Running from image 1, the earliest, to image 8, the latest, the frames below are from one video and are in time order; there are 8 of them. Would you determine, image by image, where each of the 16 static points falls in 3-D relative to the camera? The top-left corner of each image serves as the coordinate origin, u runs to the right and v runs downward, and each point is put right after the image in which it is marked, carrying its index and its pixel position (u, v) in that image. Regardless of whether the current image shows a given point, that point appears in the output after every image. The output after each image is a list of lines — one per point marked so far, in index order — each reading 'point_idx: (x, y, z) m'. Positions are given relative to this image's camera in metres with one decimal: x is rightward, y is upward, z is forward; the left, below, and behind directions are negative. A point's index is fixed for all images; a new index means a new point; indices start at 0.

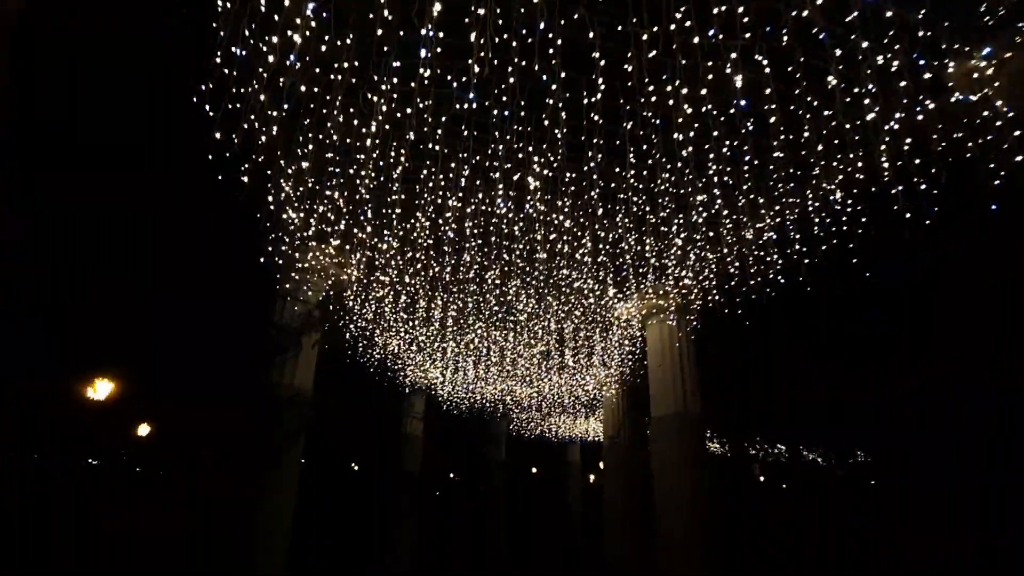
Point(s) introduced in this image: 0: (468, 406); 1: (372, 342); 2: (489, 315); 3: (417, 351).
0: (-1.4, -3.8, +17.0) m
1: (-2.8, -1.2, +10.9) m
2: (-0.4, -0.6, +9.6) m
3: (-2.1, -1.4, +11.7) m
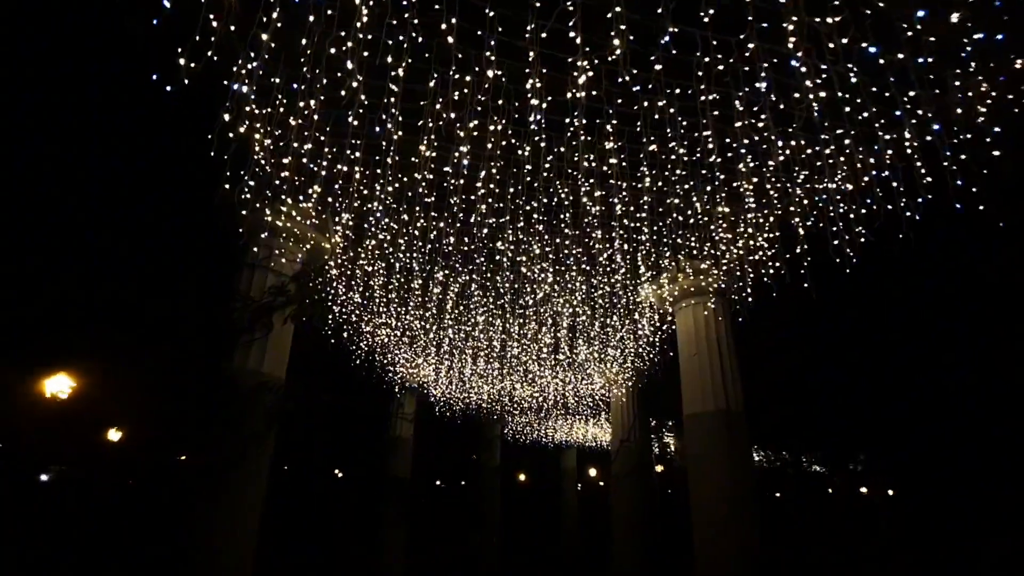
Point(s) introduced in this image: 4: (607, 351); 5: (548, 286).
0: (-1.5, -3.5, +15.6) m
1: (-2.7, -0.9, +9.6) m
2: (-0.3, -0.3, +8.4) m
3: (-2.0, -1.1, +10.4) m
4: (+1.8, -1.3, +10.4) m
5: (+0.5, 0.0, +7.5) m
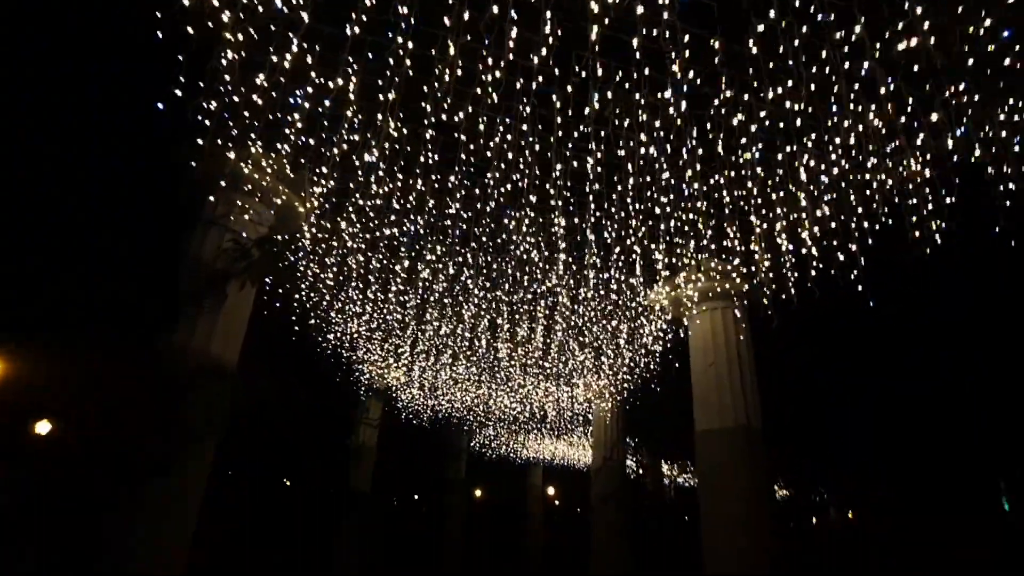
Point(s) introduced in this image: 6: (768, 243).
0: (-2.2, -3.5, +14.5) m
1: (-2.9, -0.6, +8.4) m
2: (-0.3, -0.1, +7.4) m
3: (-2.3, -0.9, +9.3) m
4: (+1.5, -1.4, +9.5) m
5: (+0.5, +0.1, +6.5) m
6: (+2.6, +0.5, +5.5) m
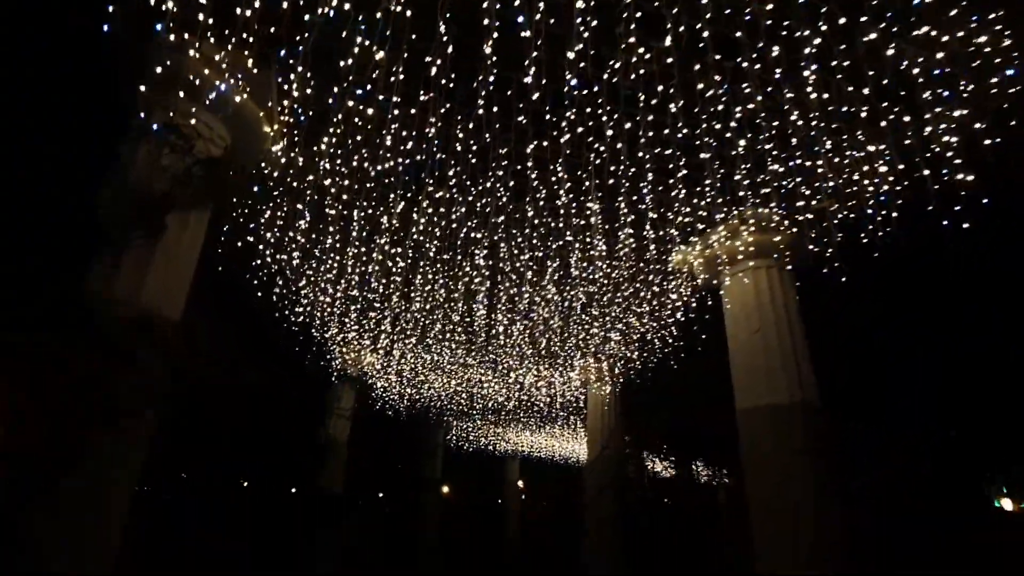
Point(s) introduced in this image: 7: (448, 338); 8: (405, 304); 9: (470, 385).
0: (-2.6, -2.9, +13.2) m
1: (-2.8, -0.1, +7.1) m
2: (-0.2, +0.4, +6.3) m
3: (-2.3, -0.4, +8.0) m
4: (+1.4, -0.9, +8.5) m
5: (+0.7, +0.6, +5.5) m
6: (+2.9, +0.9, +4.6) m
7: (-1.2, -0.9, +9.2) m
8: (-1.6, -0.2, +7.7) m
9: (-1.0, -2.2, +11.7) m
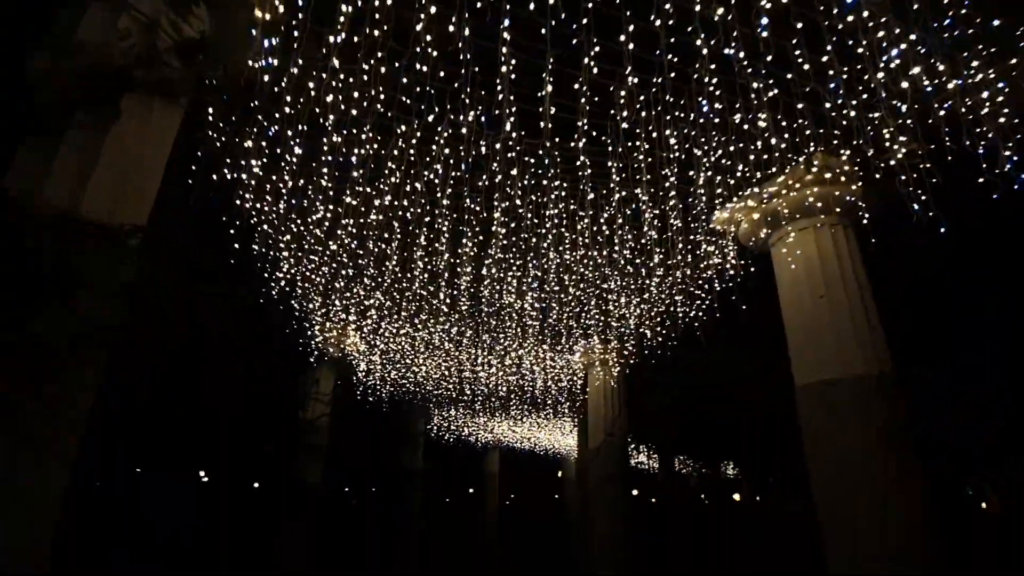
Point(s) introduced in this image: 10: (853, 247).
0: (-2.7, -2.4, +12.2) m
1: (-2.6, +0.4, +6.1) m
2: (+0.1, +0.8, +5.4) m
3: (-2.1, +0.1, +7.0) m
4: (+1.6, -0.4, +7.7) m
5: (+1.0, +1.0, +4.6) m
6: (+3.2, +1.3, +3.9) m
7: (-1.1, -0.4, +8.2) m
8: (-1.4, +0.3, +6.7) m
9: (-1.0, -1.7, +10.8) m
10: (+3.3, +0.4, +5.1) m
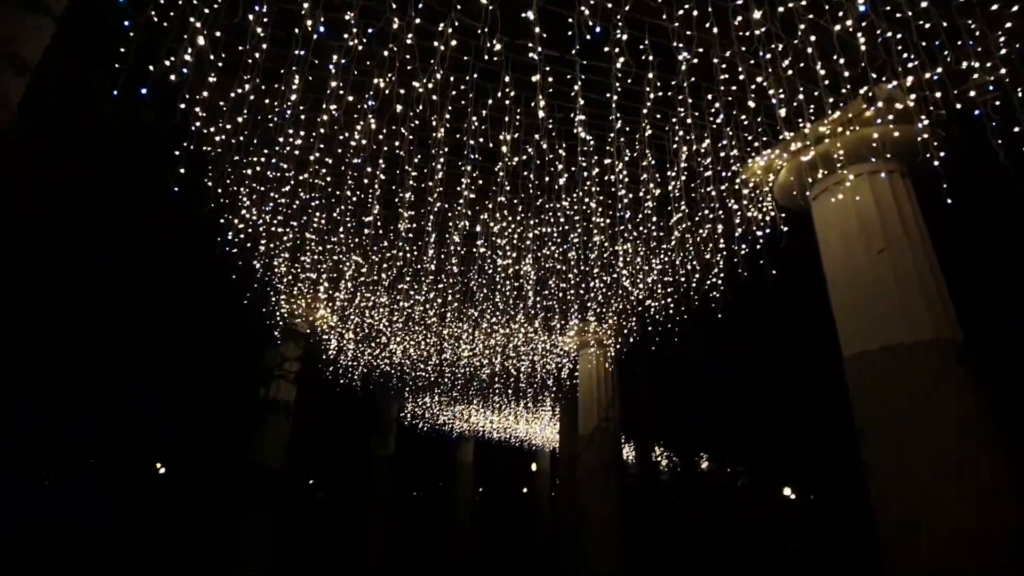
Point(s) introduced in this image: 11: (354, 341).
0: (-3.1, -1.8, +11.3) m
1: (-2.6, +0.9, +5.1) m
2: (+0.1, +1.3, +4.5) m
3: (-2.1, +0.6, +6.1) m
4: (+1.5, 0.0, +7.0) m
5: (+1.1, +1.5, +3.9) m
6: (+3.4, +1.7, +3.2) m
7: (-1.2, +0.1, +7.4) m
8: (-1.4, +0.7, +5.8) m
9: (-1.3, -1.1, +10.0) m
10: (+3.4, +0.8, +4.4) m
11: (-2.9, -0.9, +9.5) m
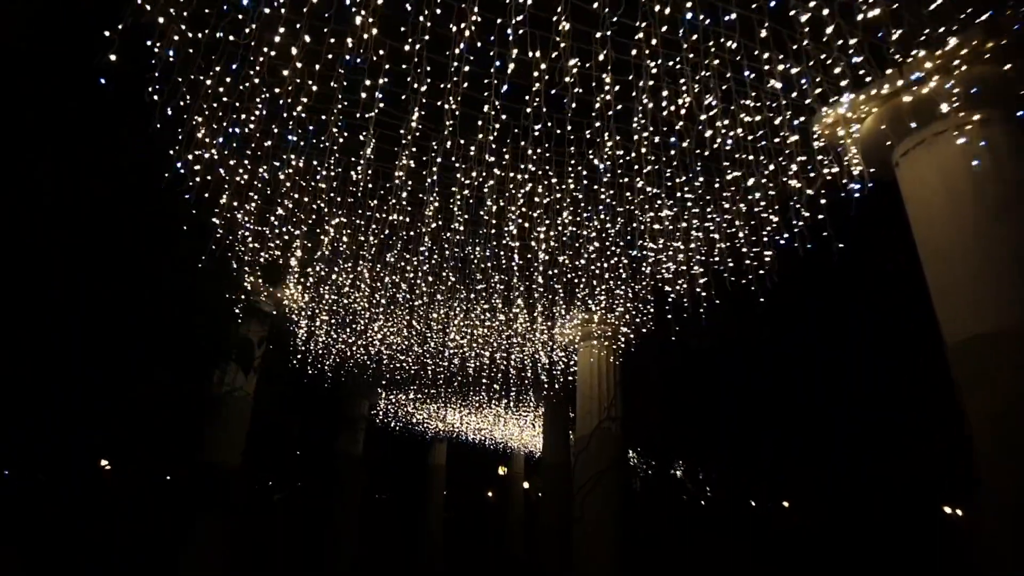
0: (-3.3, -1.4, +10.1) m
1: (-2.4, +1.3, +4.0) m
2: (+0.4, +1.6, +3.6) m
3: (-2.0, +1.0, +5.0) m
4: (+1.6, +0.2, +6.1) m
5: (+1.4, +1.7, +3.0) m
6: (+3.8, +1.9, +2.4) m
7: (-1.1, +0.5, +6.3) m
8: (-1.2, +1.1, +4.8) m
9: (-1.4, -0.8, +8.9) m
10: (+3.7, +0.9, +3.7) m
11: (-2.9, -0.6, +8.4) m
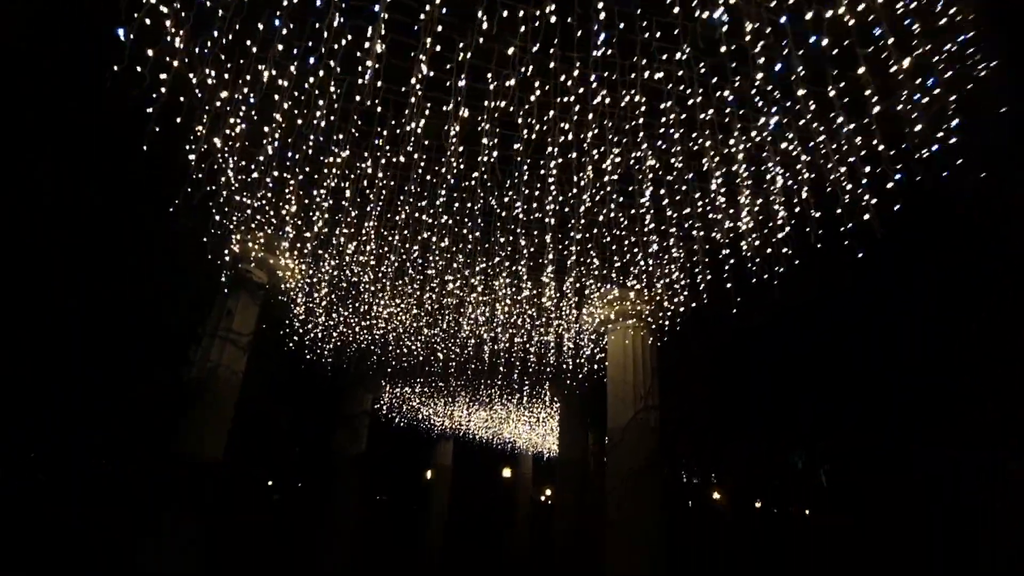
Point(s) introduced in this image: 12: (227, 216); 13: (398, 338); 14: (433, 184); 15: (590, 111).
0: (-3.0, -1.0, +9.1) m
1: (-2.0, +1.8, +3.1) m
2: (+0.7, +2.0, +2.6) m
3: (-1.6, +1.4, +4.0) m
4: (+1.9, +0.6, +5.1) m
5: (+1.8, +2.1, +2.0) m
6: (+4.1, +2.3, +1.5) m
7: (-0.8, +0.9, +5.4) m
8: (-0.9, +1.5, +3.8) m
9: (-1.1, -0.4, +7.9) m
10: (+4.0, +1.3, +2.7) m
11: (-2.6, -0.1, +7.4) m
12: (-2.9, +0.9, +5.3) m
13: (-1.8, -0.8, +8.7) m
14: (-0.6, +1.1, +4.8) m
15: (+0.7, +1.3, +4.0) m
